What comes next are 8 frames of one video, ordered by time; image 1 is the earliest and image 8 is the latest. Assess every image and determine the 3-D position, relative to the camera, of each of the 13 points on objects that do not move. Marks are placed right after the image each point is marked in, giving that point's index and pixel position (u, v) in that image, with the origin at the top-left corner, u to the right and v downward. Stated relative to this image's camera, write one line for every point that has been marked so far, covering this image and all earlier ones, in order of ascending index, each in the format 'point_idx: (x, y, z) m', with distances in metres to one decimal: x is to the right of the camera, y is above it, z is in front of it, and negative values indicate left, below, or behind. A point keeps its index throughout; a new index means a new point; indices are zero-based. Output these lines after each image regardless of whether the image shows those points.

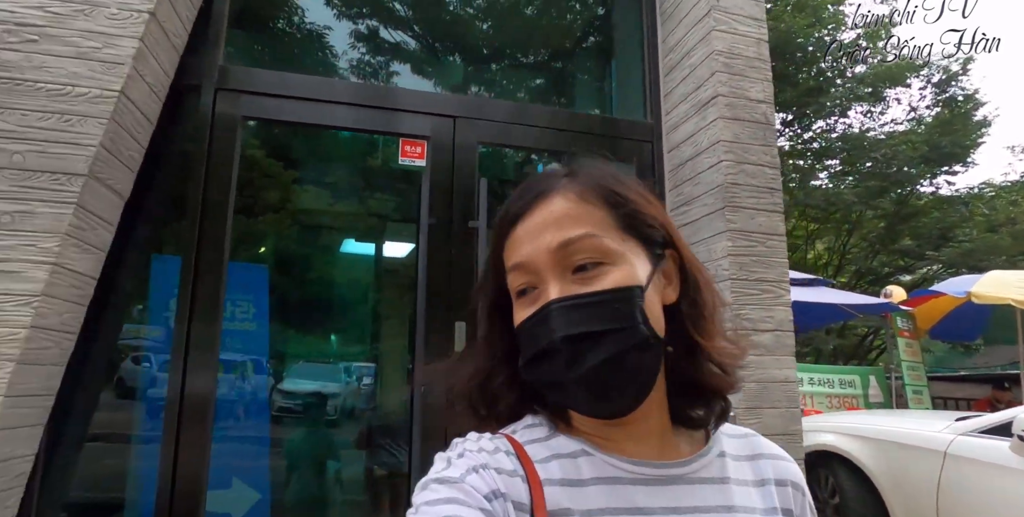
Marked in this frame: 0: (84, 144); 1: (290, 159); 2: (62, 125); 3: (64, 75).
0: (-1.3, +0.3, +1.8) m
1: (-0.9, +0.4, +2.4) m
2: (-1.4, +0.4, +1.7) m
3: (-1.4, +0.6, +1.8) m
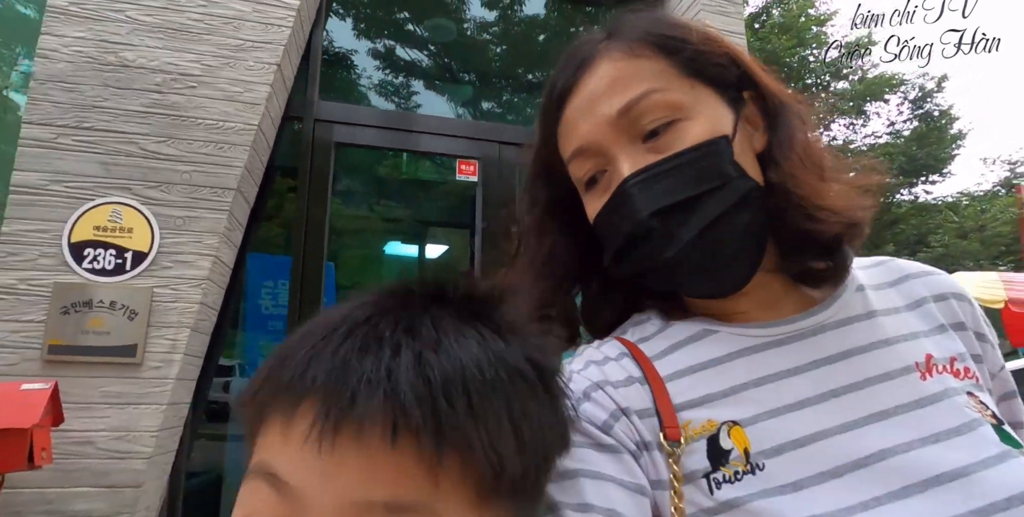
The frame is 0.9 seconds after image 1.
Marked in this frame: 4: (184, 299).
0: (-1.1, +0.4, +2.3) m
1: (-0.8, +0.4, +2.9) m
2: (-1.2, +0.4, +2.3) m
3: (-1.2, +0.6, +2.3) m
4: (-1.2, -0.2, +2.2) m
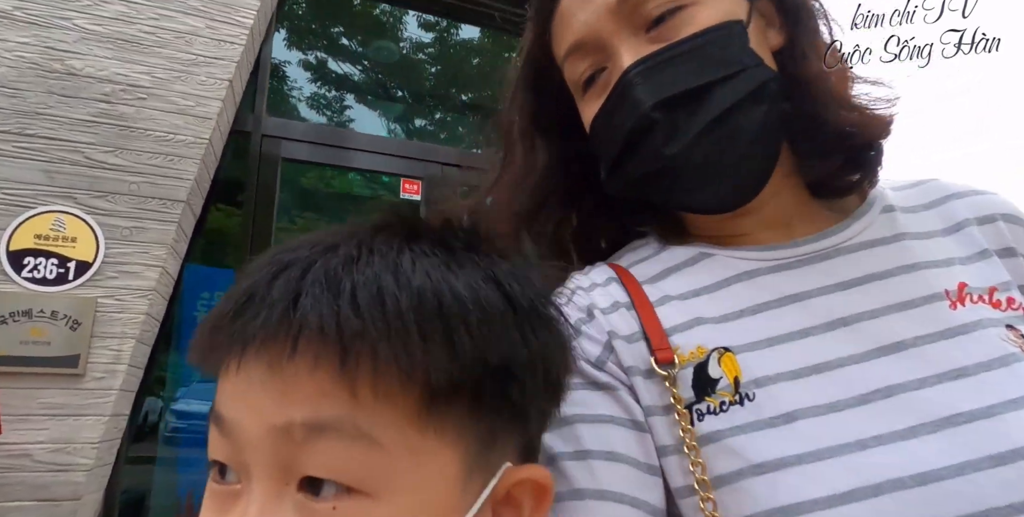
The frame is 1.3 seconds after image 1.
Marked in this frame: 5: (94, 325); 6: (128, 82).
0: (-1.3, +0.3, +2.3) m
1: (-1.1, +0.4, +3.0) m
2: (-1.4, +0.4, +2.3) m
3: (-1.4, +0.5, +2.3) m
4: (-1.5, -0.2, +2.2) m
5: (-1.5, -0.2, +2.1) m
6: (-1.6, +0.7, +2.3) m
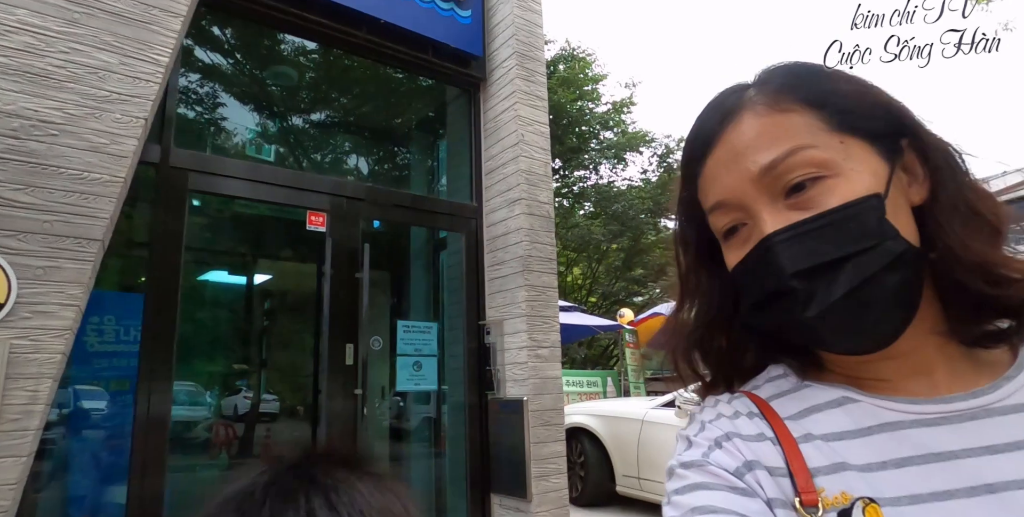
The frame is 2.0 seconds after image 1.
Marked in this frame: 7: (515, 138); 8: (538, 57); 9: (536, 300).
0: (-1.7, +0.2, +2.4) m
1: (-1.6, +0.2, +3.1) m
2: (-1.8, +0.2, +2.3) m
3: (-1.8, +0.4, +2.4) m
4: (-1.8, -0.4, +2.2) m
5: (-1.9, -0.4, +2.1) m
6: (-1.9, +0.6, +2.3) m
7: (0.0, +0.8, +3.7) m
8: (+0.2, +1.4, +3.9) m
9: (+0.2, -0.3, +3.6) m
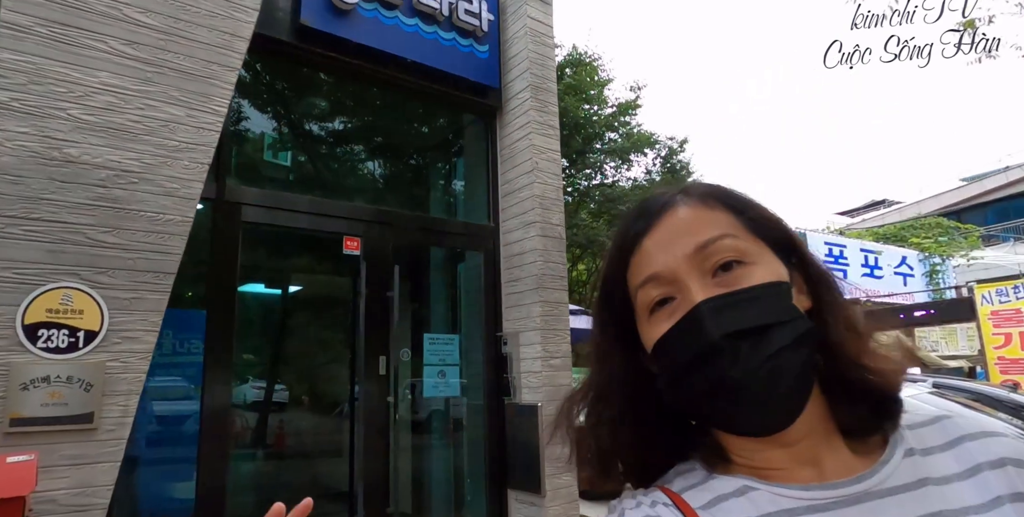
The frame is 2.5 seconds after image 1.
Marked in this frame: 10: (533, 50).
0: (-1.6, 0.0, +2.7) m
1: (-1.5, +0.1, +3.4) m
2: (-1.7, +0.1, +2.7) m
3: (-1.7, +0.2, +2.7) m
4: (-1.7, -0.5, +2.6) m
5: (-1.8, -0.5, +2.5) m
6: (-1.8, +0.4, +2.6) m
7: (+0.1, +0.7, +4.1) m
8: (+0.3, +1.3, +4.3) m
9: (+0.3, -0.4, +3.9) m
10: (+0.2, +1.5, +4.2) m
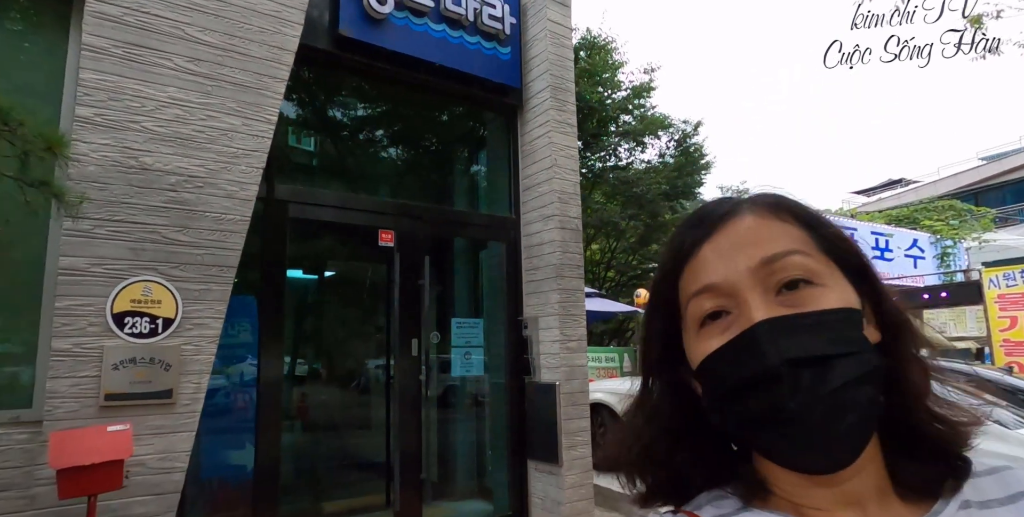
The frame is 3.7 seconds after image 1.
0: (-1.5, +0.1, +3.1) m
1: (-1.4, +0.1, +3.8) m
2: (-1.5, +0.1, +3.0) m
3: (-1.6, +0.3, +3.0) m
4: (-1.6, -0.5, +2.9) m
5: (-1.7, -0.5, +2.9) m
6: (-1.7, +0.4, +3.0) m
7: (+0.3, +0.7, +4.4) m
8: (+0.4, +1.3, +4.5) m
9: (+0.4, -0.3, +4.3) m
10: (+0.3, +1.6, +4.4) m
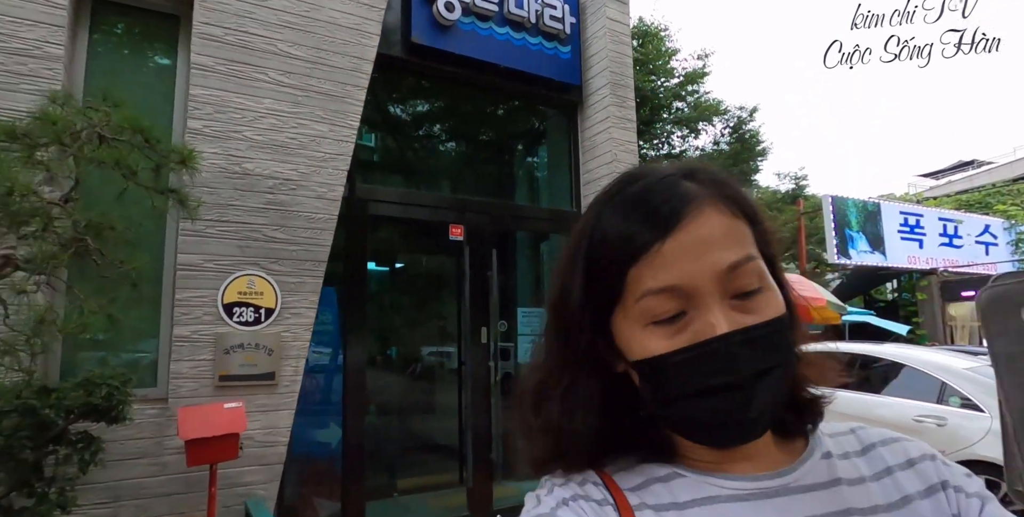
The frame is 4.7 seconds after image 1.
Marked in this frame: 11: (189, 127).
0: (-1.1, +0.1, +3.4) m
1: (-0.9, +0.2, +4.1) m
2: (-1.2, +0.1, +3.3) m
3: (-1.2, +0.3, +3.3) m
4: (-1.2, -0.5, +3.3) m
5: (-1.3, -0.5, +3.2) m
6: (-1.3, +0.5, +3.3) m
7: (+0.8, +0.8, +4.5) m
8: (+0.9, +1.4, +4.6) m
9: (+0.9, -0.3, +4.4) m
10: (+0.8, +1.7, +4.6) m
11: (-1.7, +0.7, +3.1) m
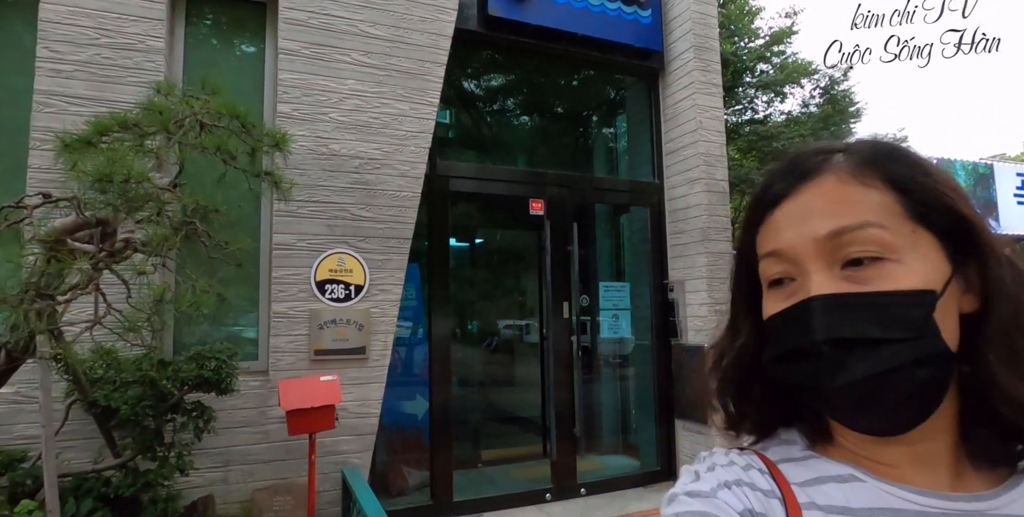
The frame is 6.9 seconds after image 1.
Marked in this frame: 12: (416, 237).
0: (-0.6, +0.2, +3.4) m
1: (-0.4, +0.4, +4.1) m
2: (-0.7, +0.3, +3.4) m
3: (-0.7, +0.4, +3.4) m
4: (-0.7, -0.3, +3.3) m
5: (-0.8, -0.4, +3.3) m
6: (-0.8, +0.6, +3.3) m
7: (+1.4, +1.0, +4.3) m
8: (+1.5, +1.6, +4.3) m
9: (+1.5, -0.1, +4.2) m
10: (+1.4, +1.9, +4.3) m
11: (-1.3, +0.8, +3.2) m
12: (-0.7, +0.1, +3.9) m
